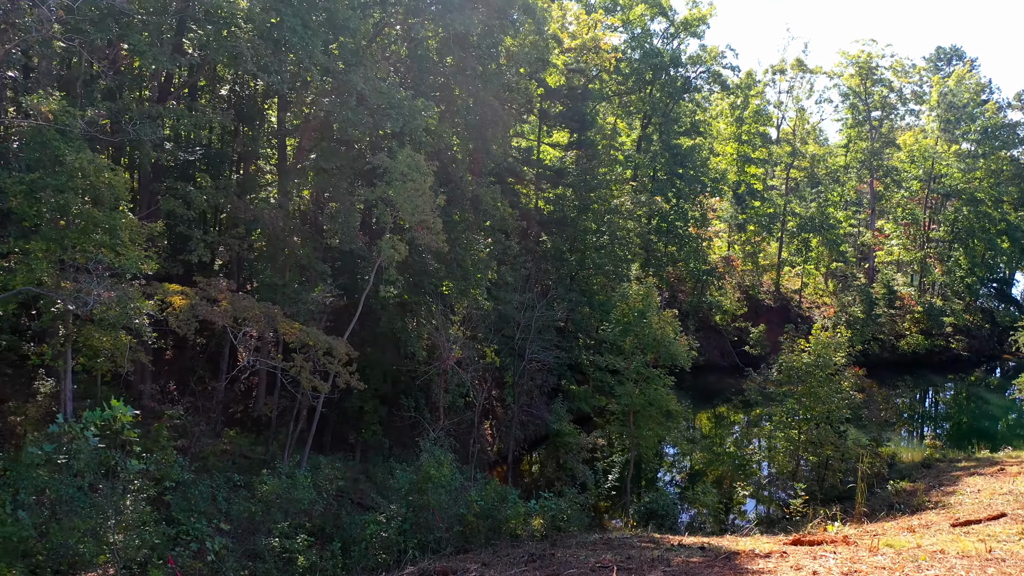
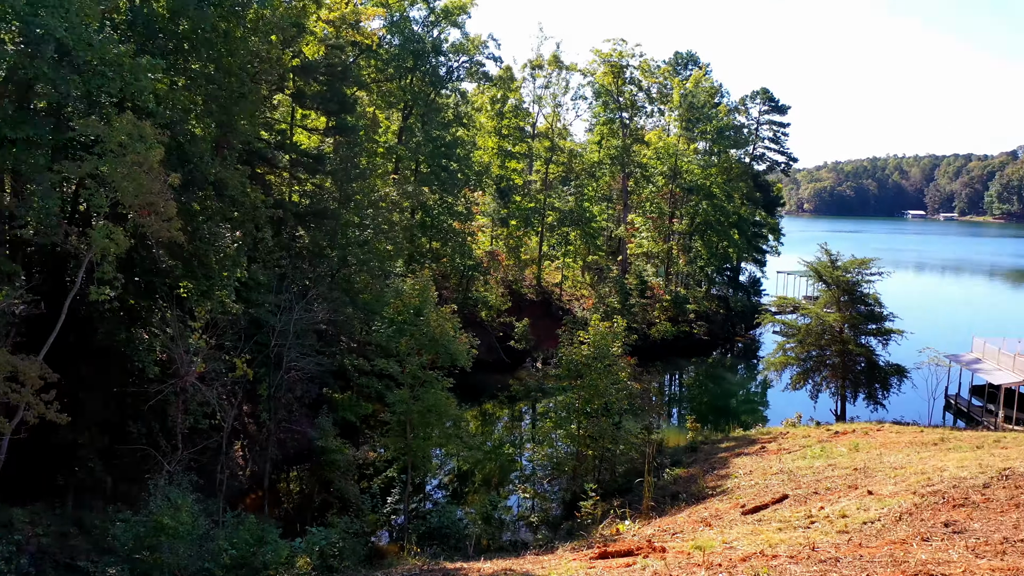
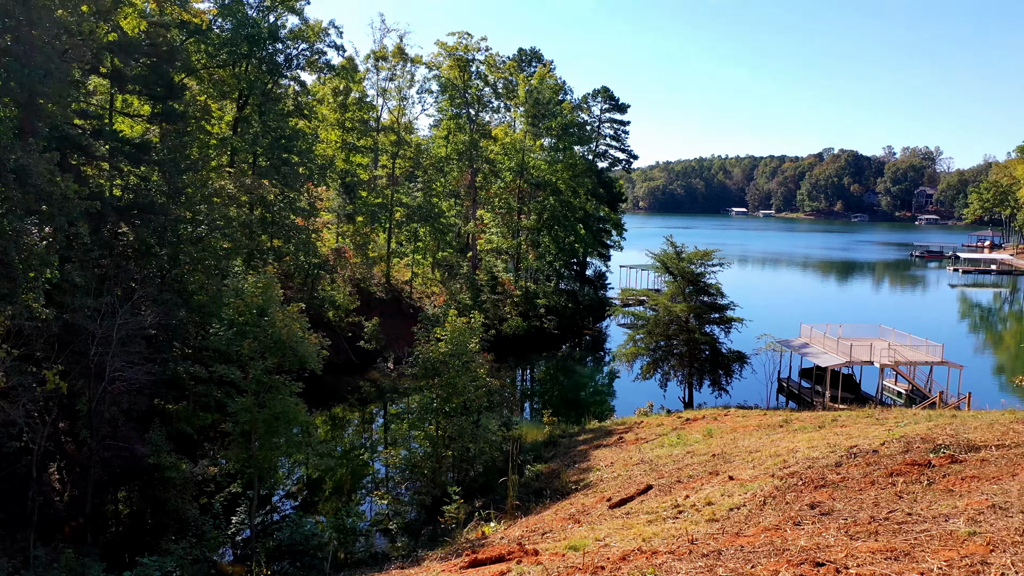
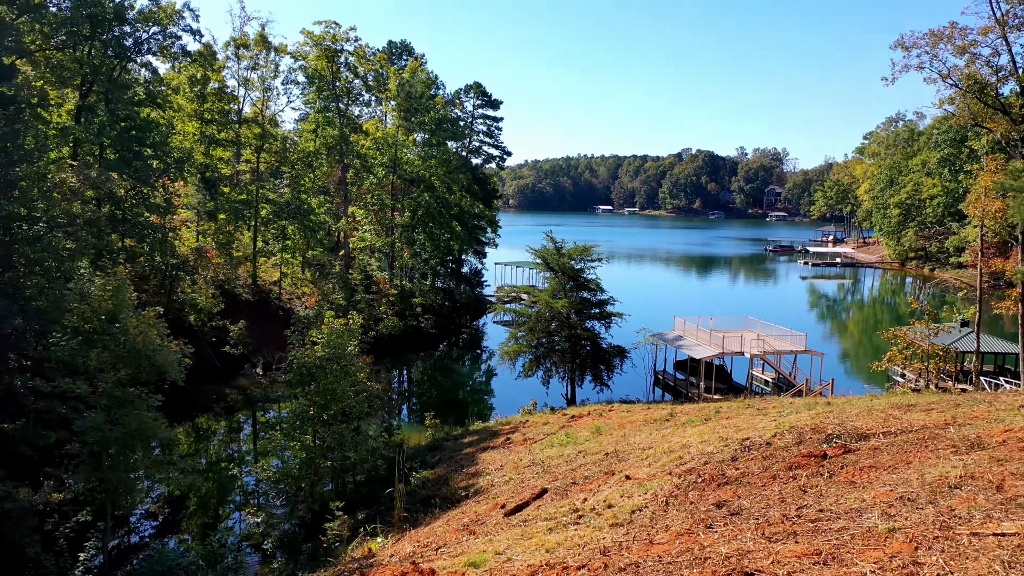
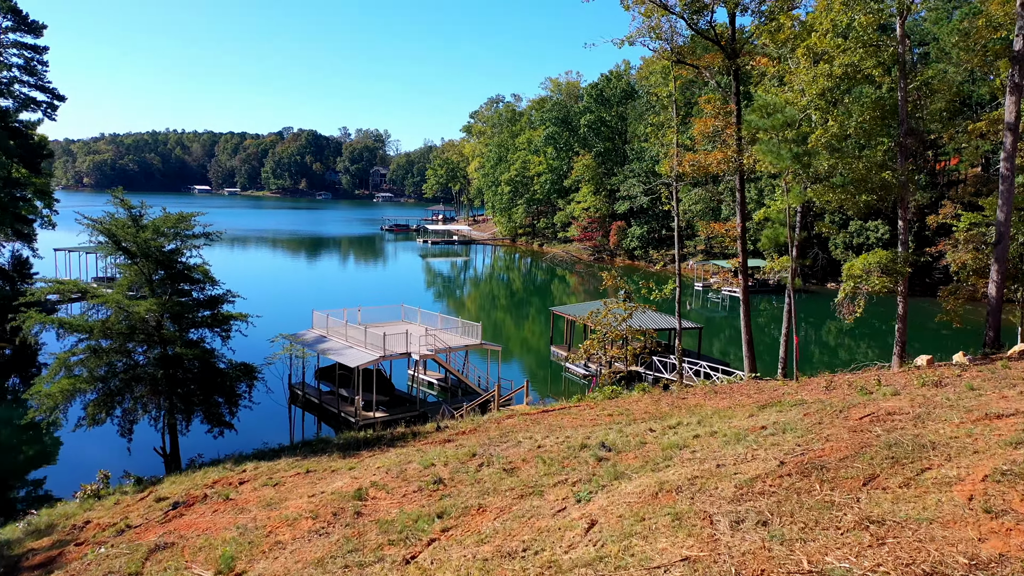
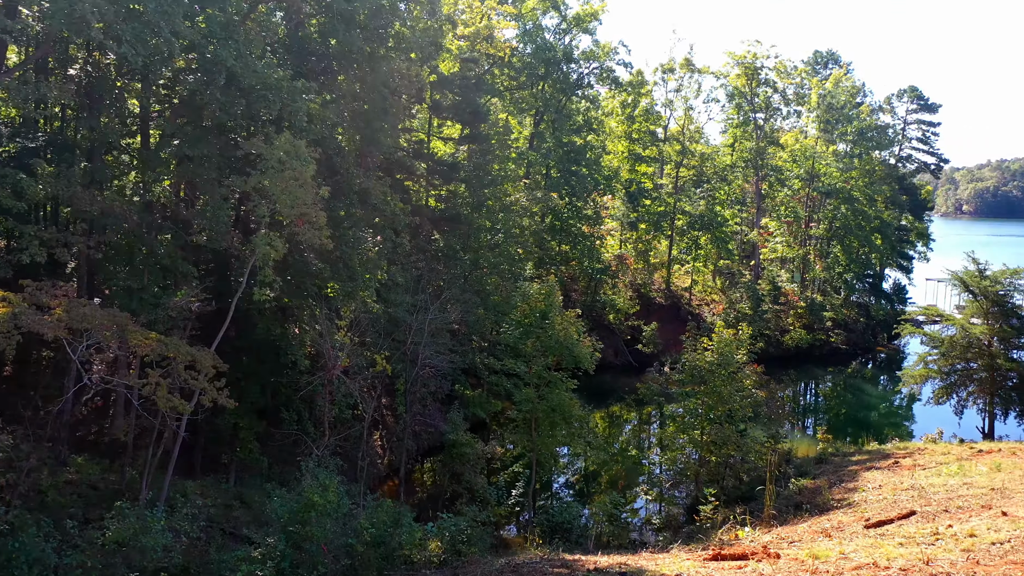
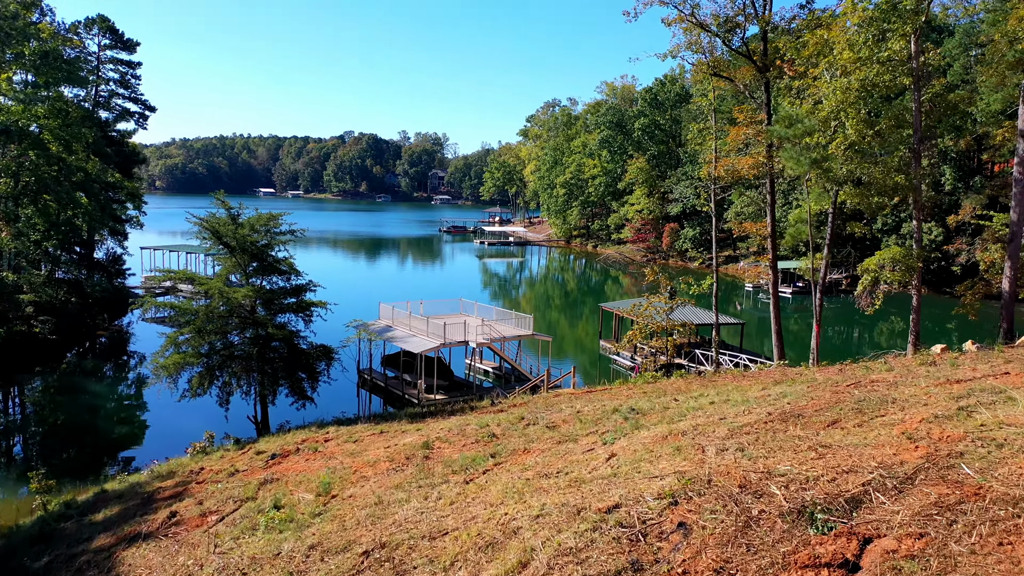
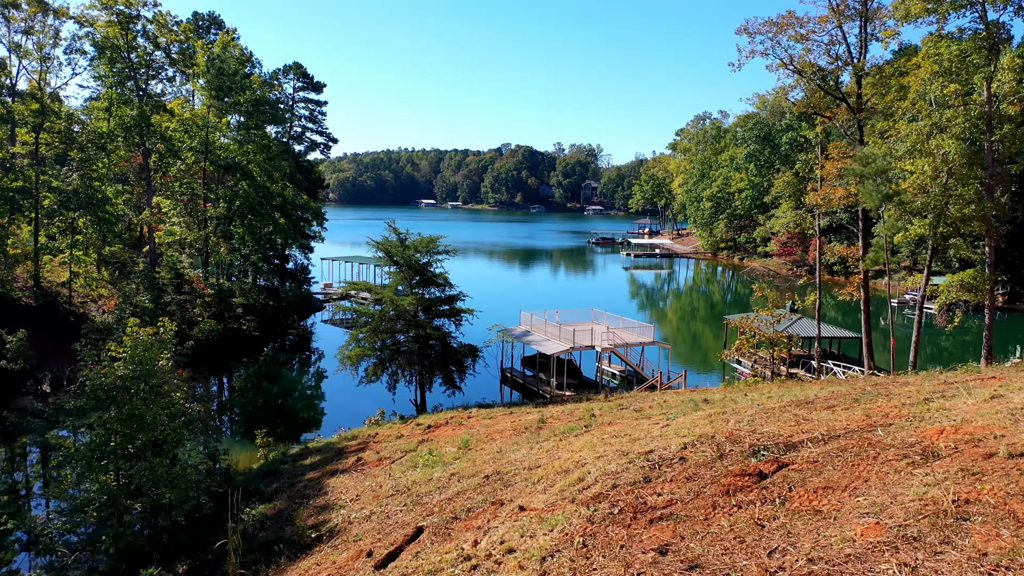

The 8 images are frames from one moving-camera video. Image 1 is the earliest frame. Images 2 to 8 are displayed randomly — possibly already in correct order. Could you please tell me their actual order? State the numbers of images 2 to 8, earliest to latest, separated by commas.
6, 2, 3, 4, 8, 7, 5
